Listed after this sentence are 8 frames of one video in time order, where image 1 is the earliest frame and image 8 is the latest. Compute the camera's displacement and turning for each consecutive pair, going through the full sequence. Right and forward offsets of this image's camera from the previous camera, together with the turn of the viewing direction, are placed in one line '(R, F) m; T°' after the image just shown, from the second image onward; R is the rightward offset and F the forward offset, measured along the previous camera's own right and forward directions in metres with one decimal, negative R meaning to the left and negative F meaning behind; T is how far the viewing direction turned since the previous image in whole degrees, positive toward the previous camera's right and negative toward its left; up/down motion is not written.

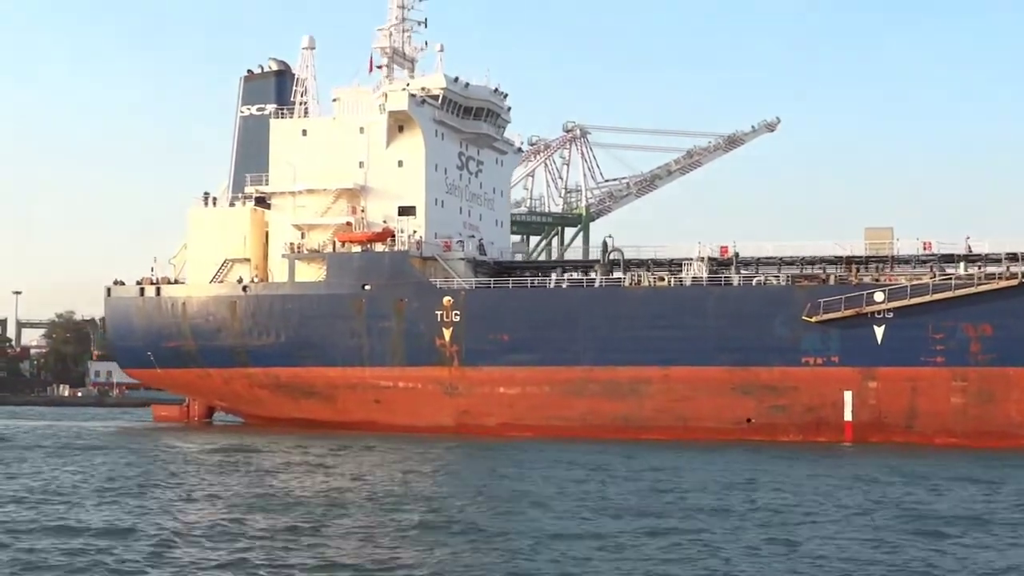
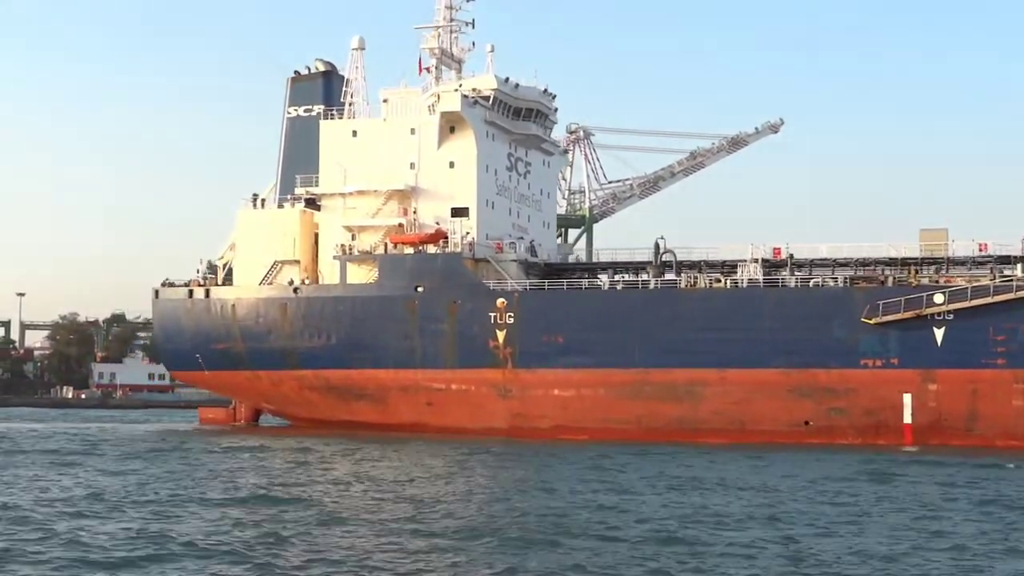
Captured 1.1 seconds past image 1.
(-1.0, +0.1) m; 0°
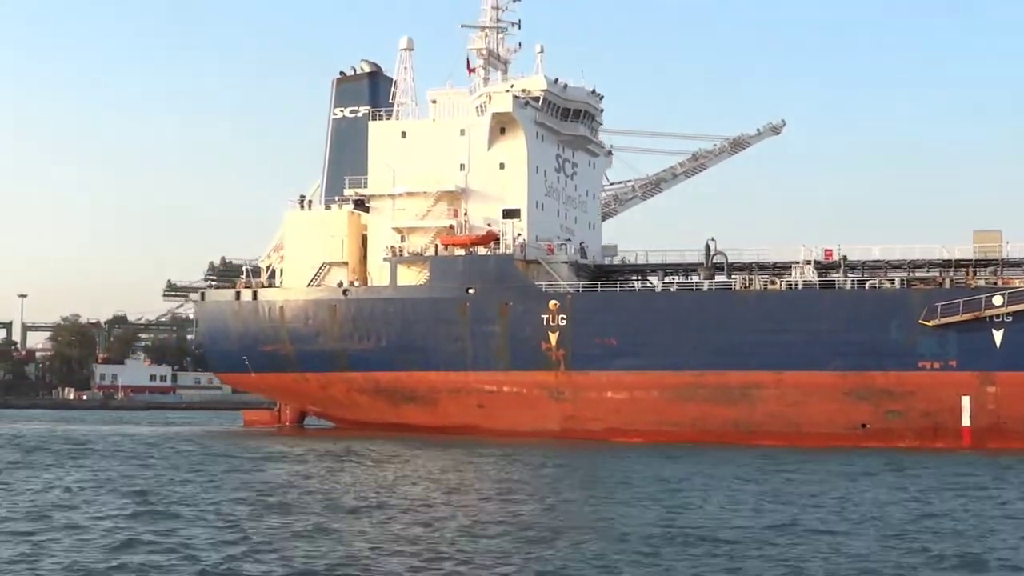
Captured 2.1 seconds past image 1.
(-0.9, +0.1) m; 0°
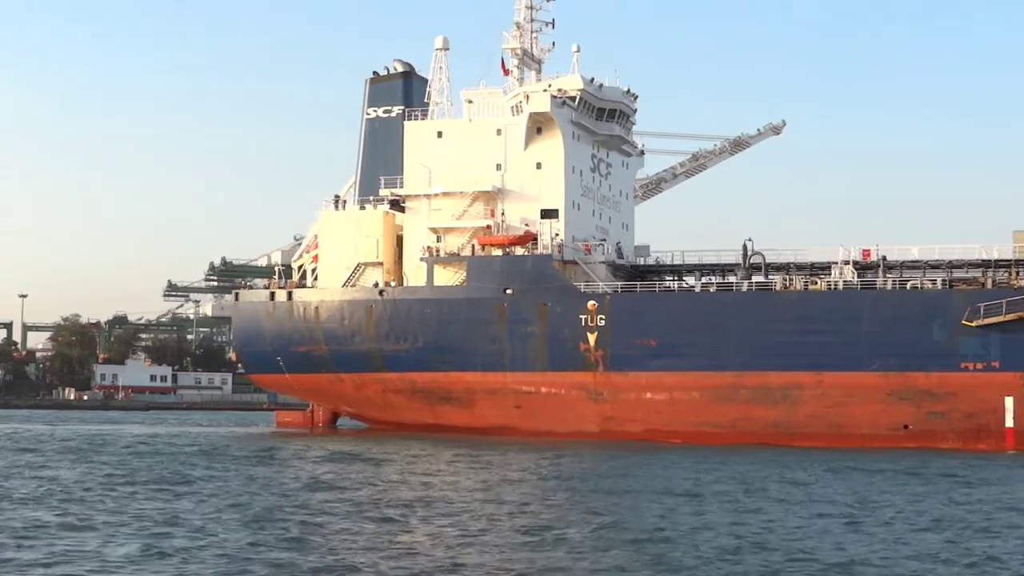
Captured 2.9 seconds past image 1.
(-0.6, +0.1) m; 0°
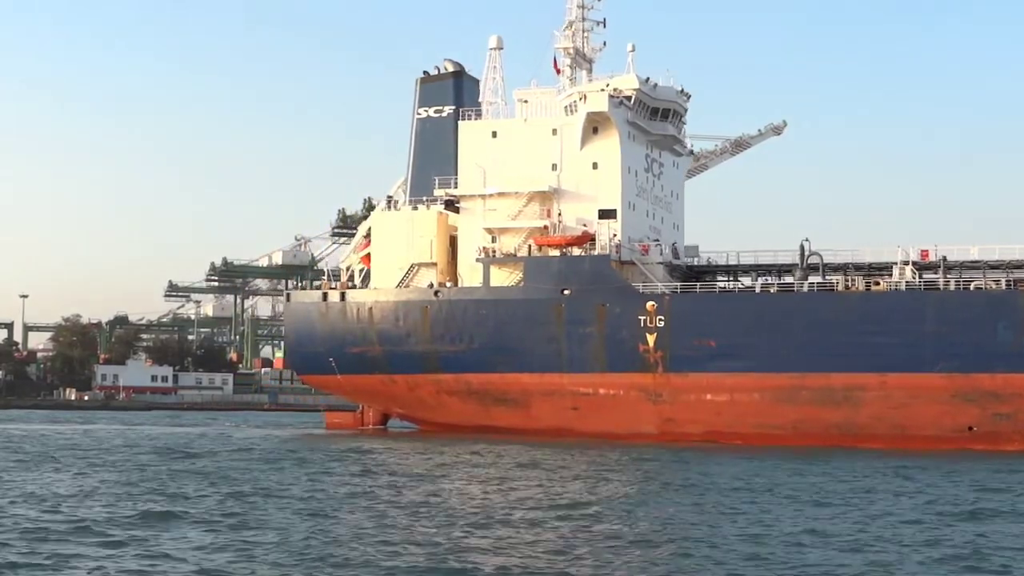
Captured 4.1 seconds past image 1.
(-1.0, +0.1) m; 0°
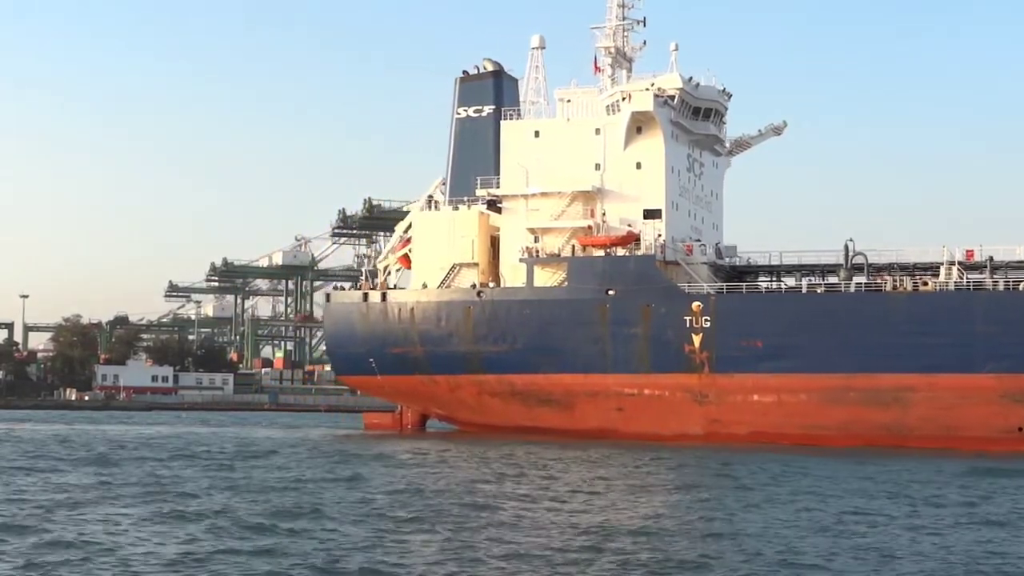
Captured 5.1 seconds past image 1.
(-0.9, +0.1) m; 0°
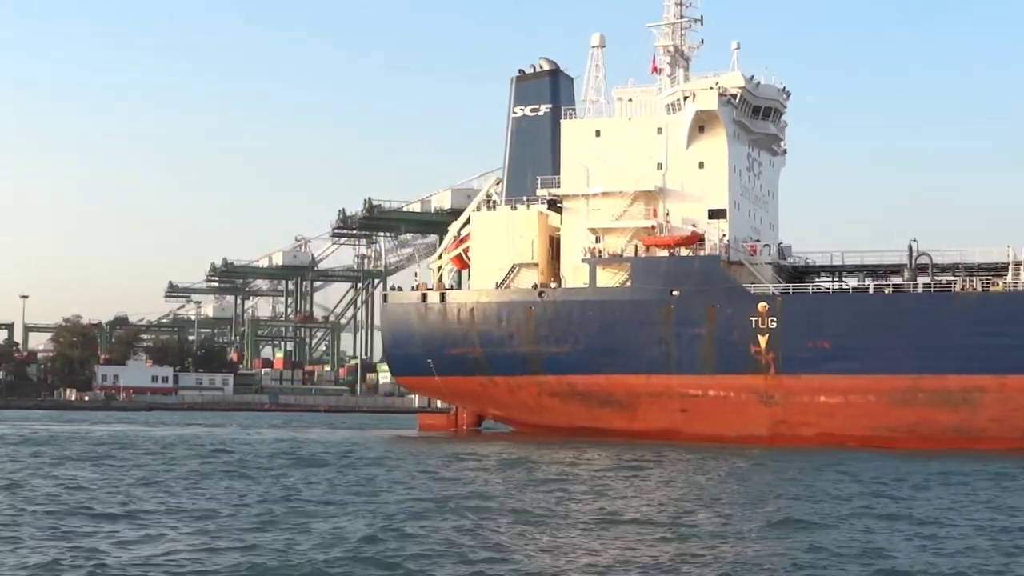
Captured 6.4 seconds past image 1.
(-1.2, +0.1) m; 0°
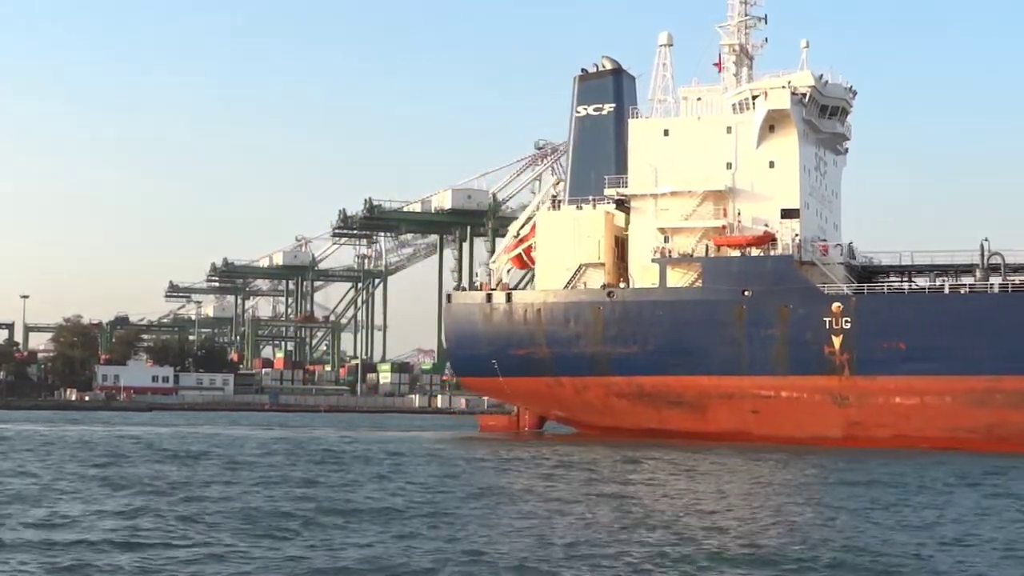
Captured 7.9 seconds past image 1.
(-1.3, +0.1) m; 0°
